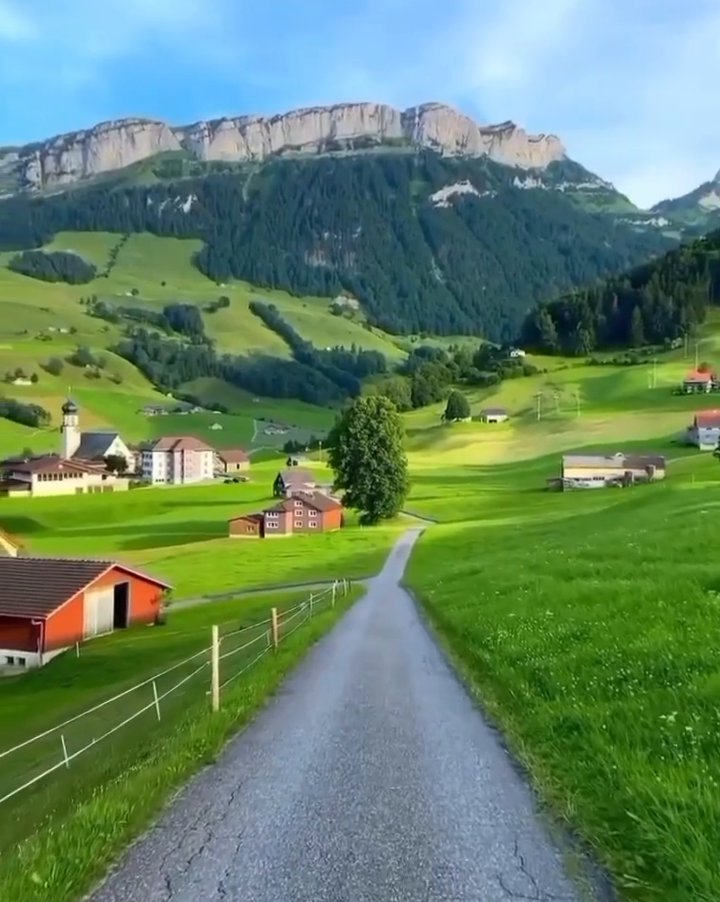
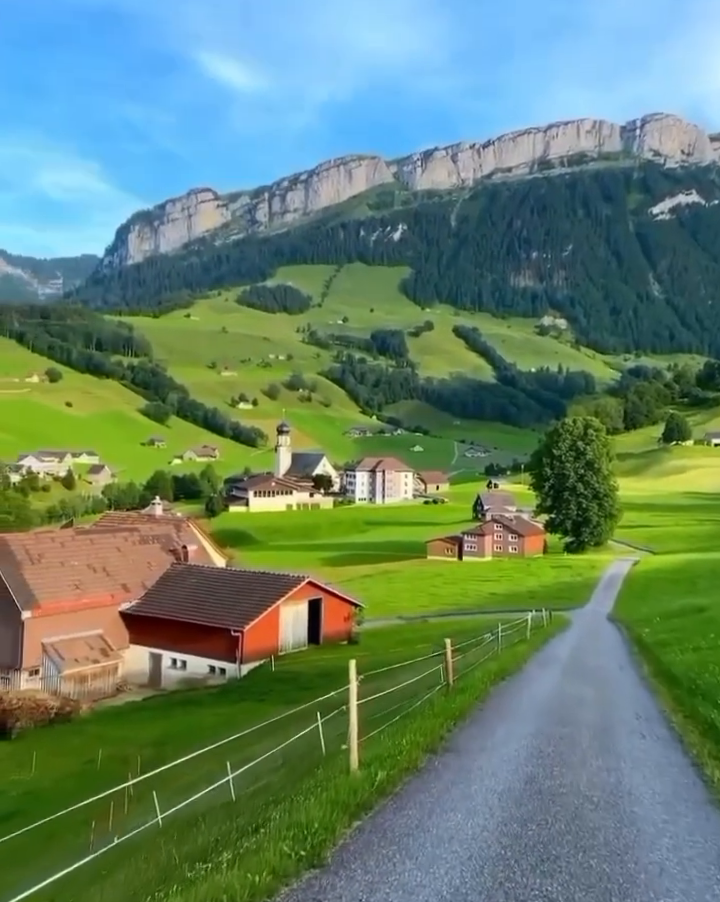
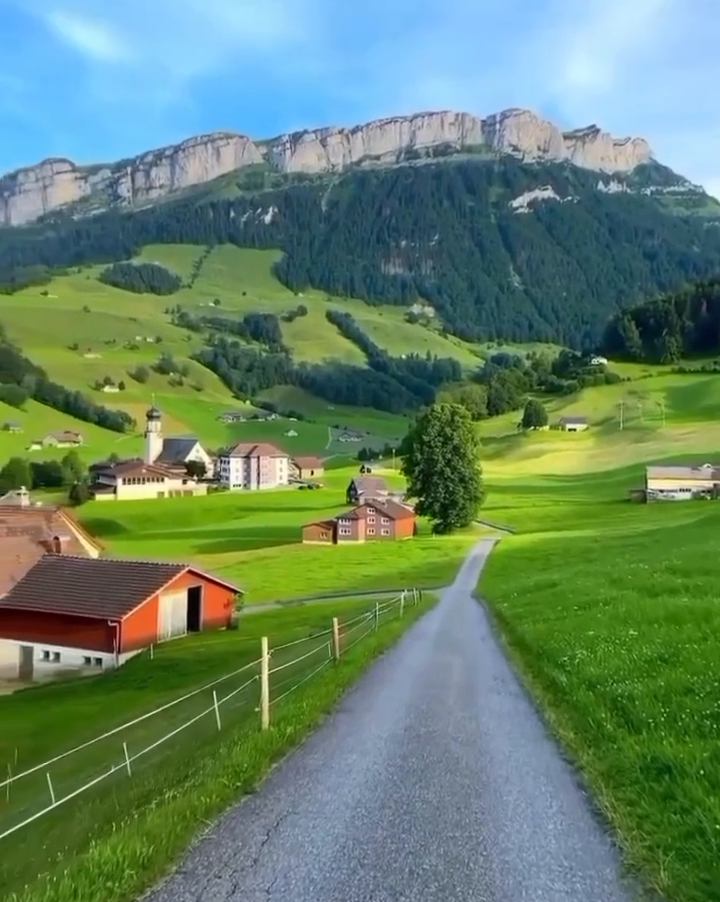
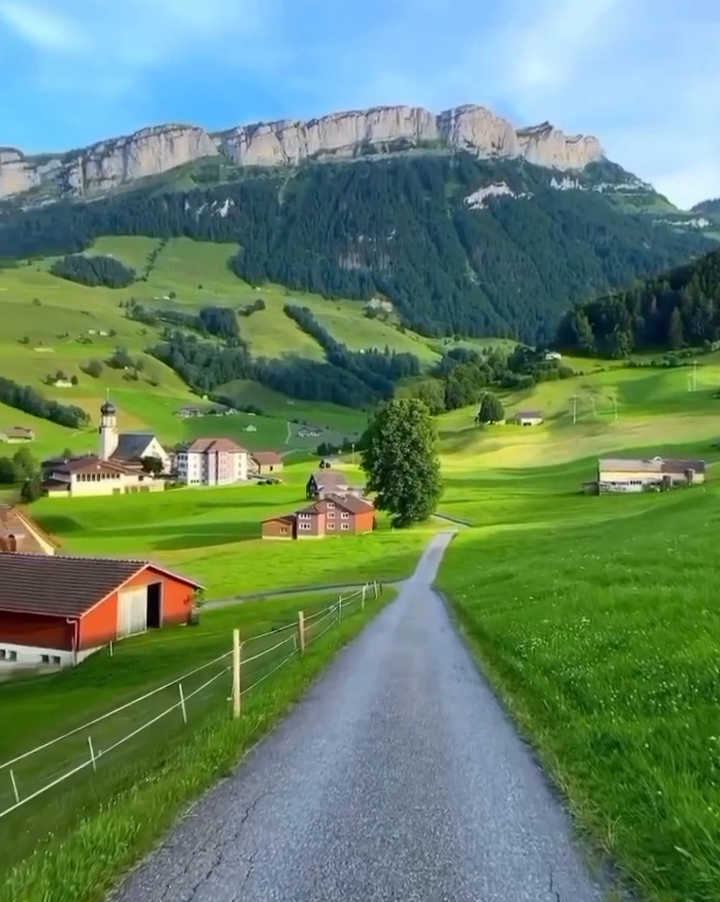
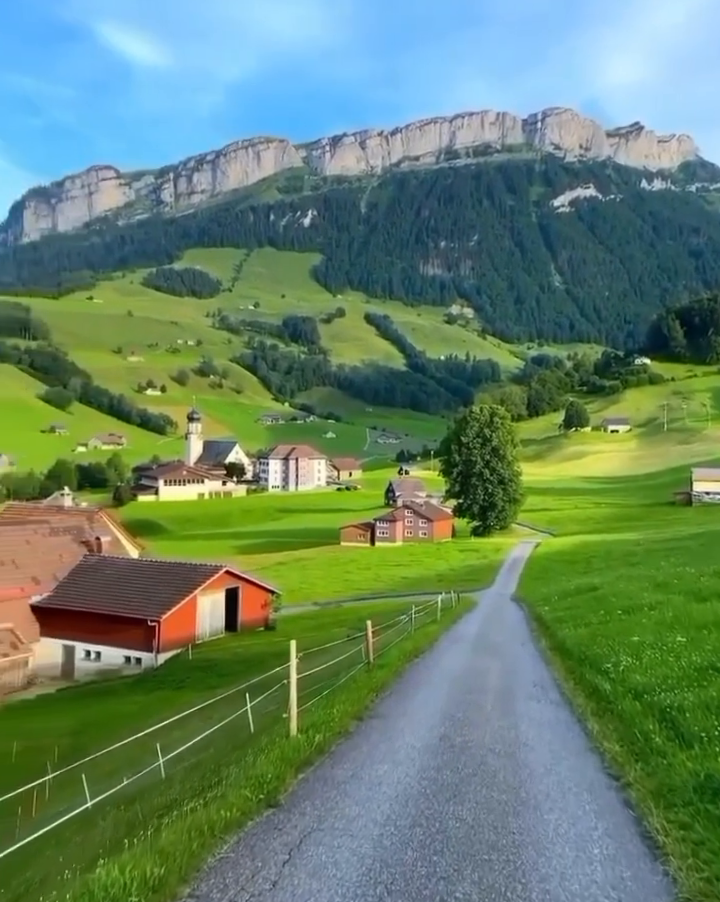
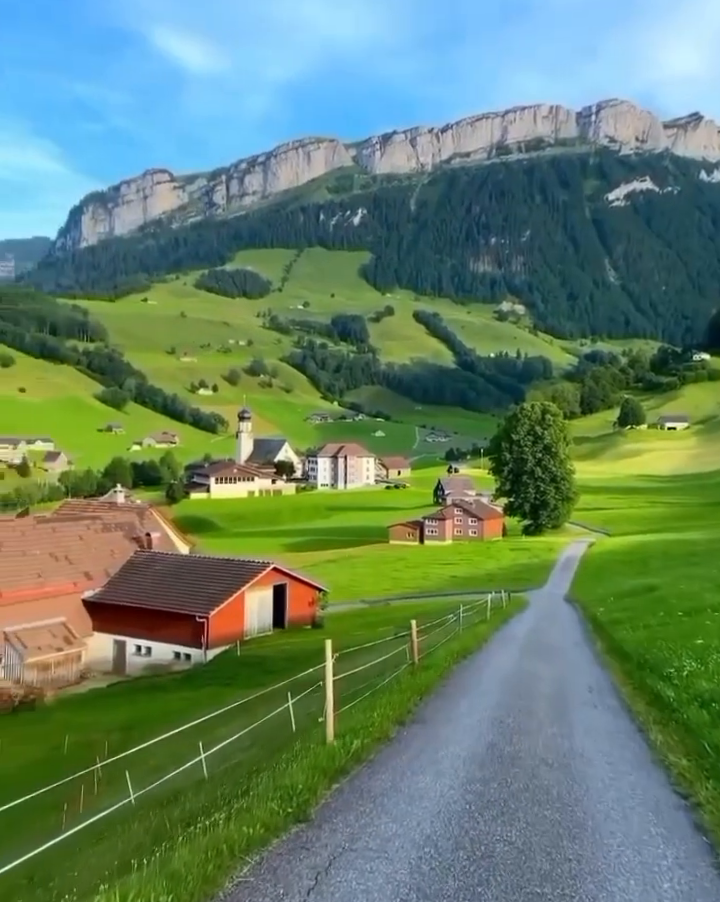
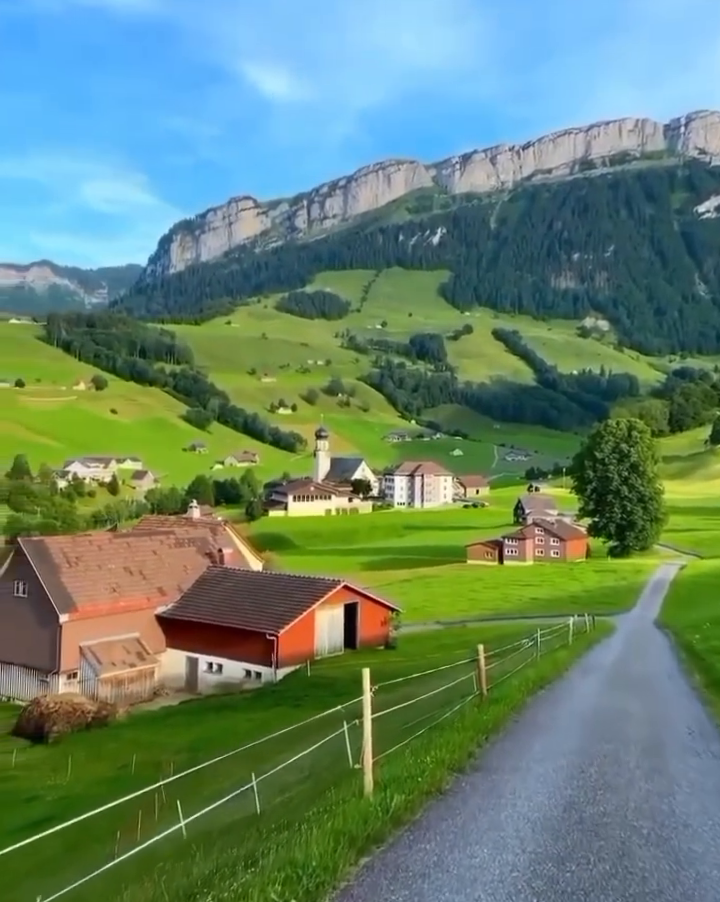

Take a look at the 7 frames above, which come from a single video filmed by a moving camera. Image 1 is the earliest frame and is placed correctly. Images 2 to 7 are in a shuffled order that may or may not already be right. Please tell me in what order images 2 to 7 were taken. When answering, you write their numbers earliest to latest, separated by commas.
4, 3, 5, 6, 2, 7
